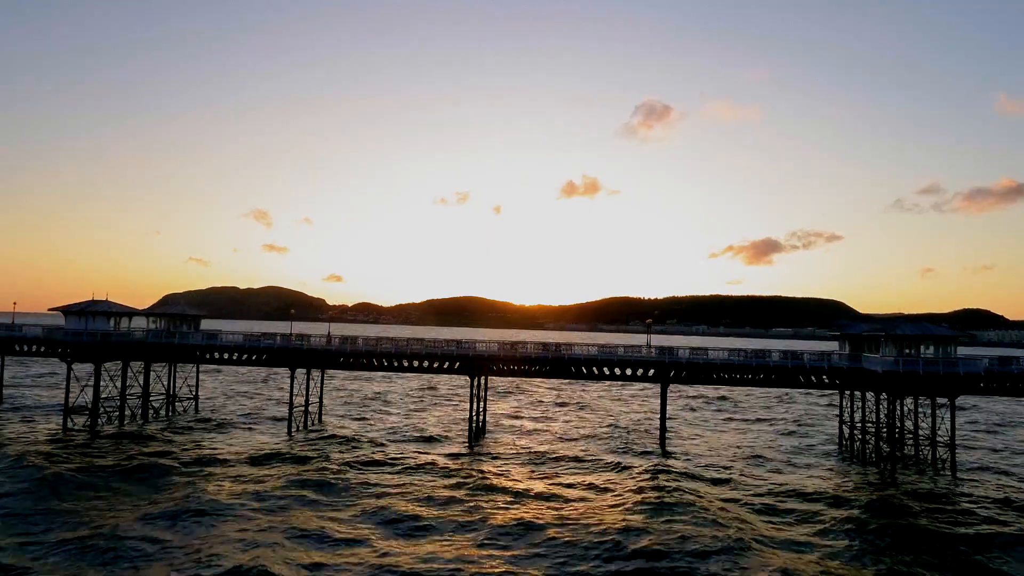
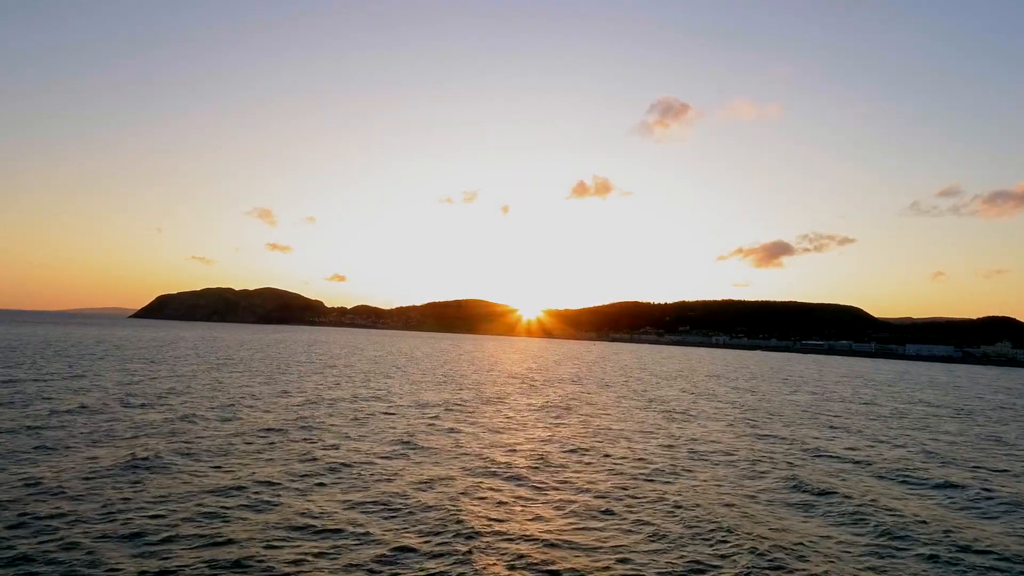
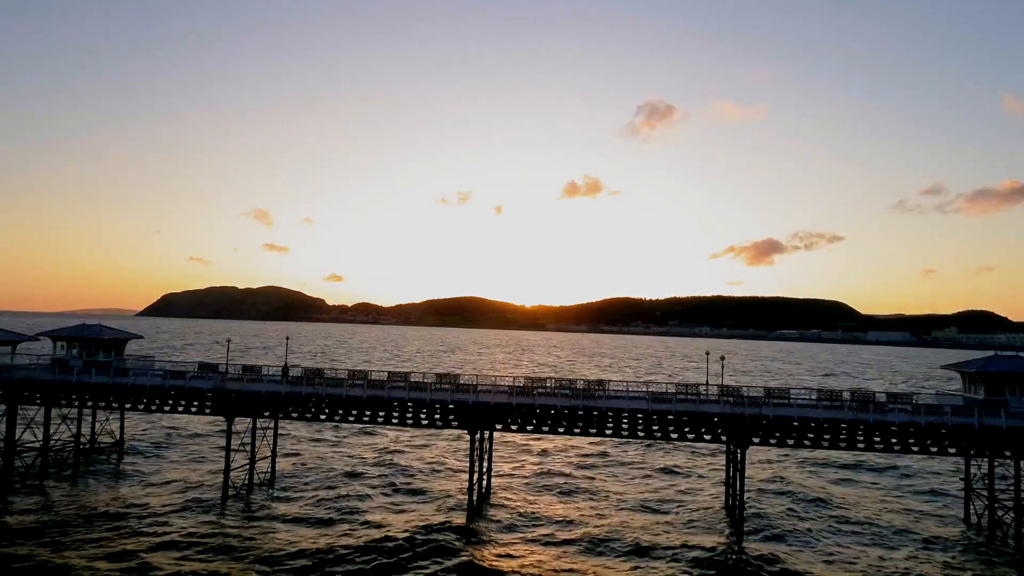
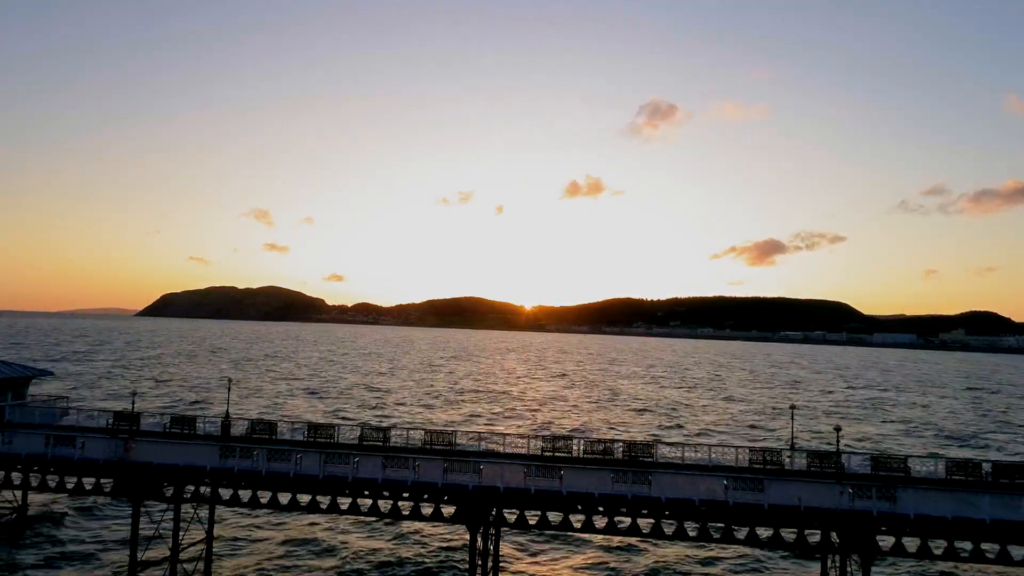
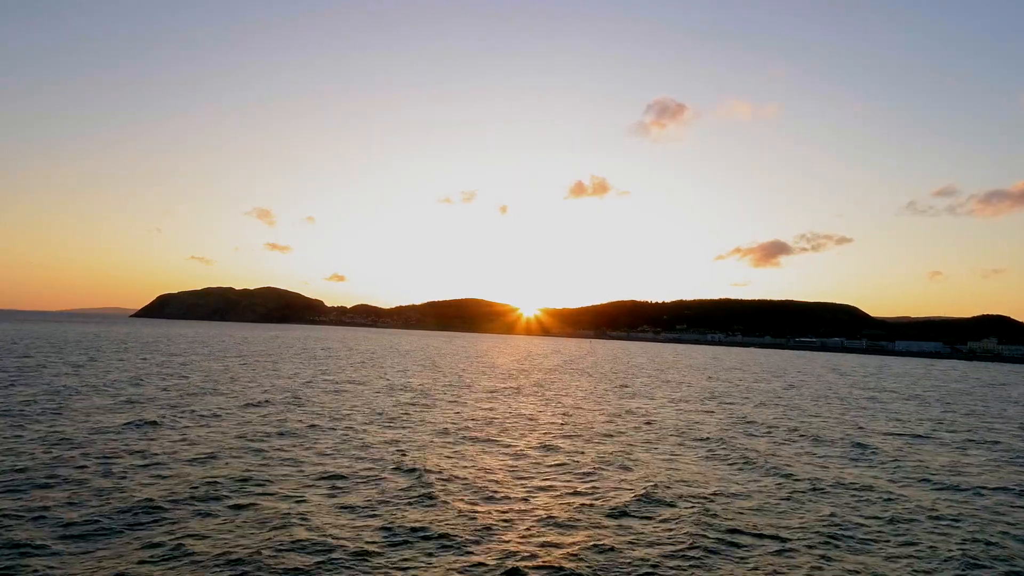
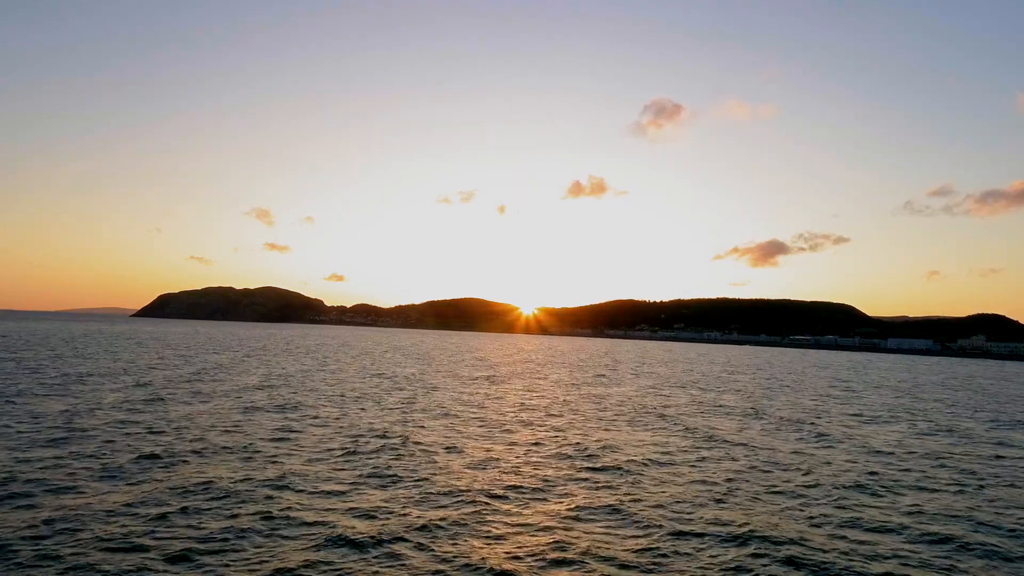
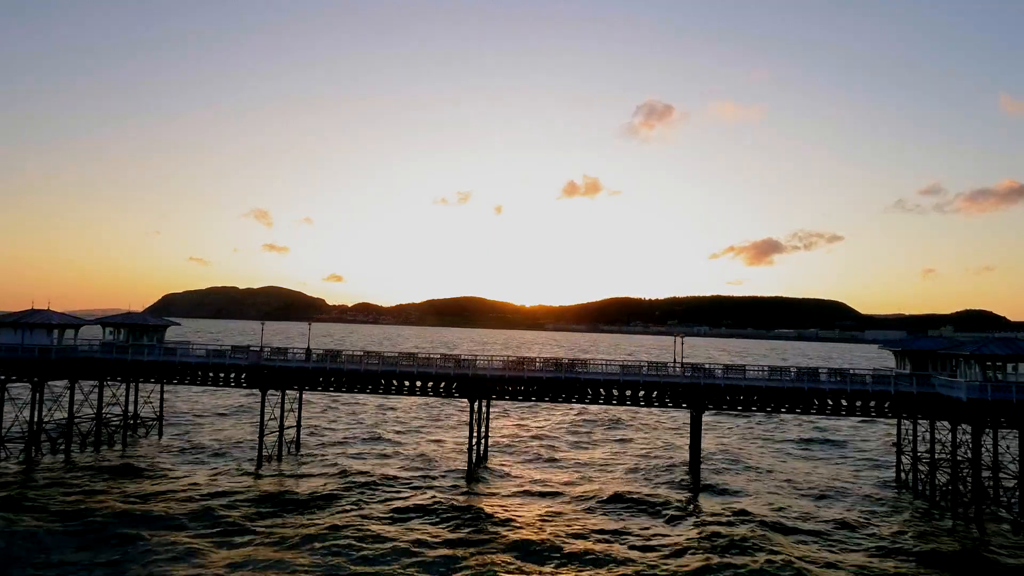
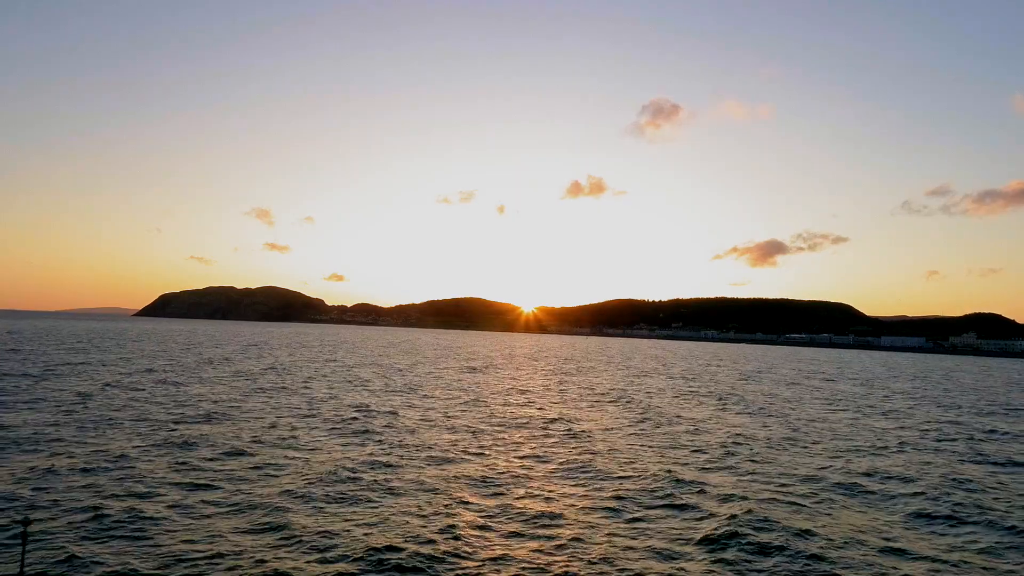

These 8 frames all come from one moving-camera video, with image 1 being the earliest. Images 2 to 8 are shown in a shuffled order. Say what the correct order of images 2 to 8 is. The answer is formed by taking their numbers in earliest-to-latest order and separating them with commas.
7, 3, 4, 8, 6, 5, 2
